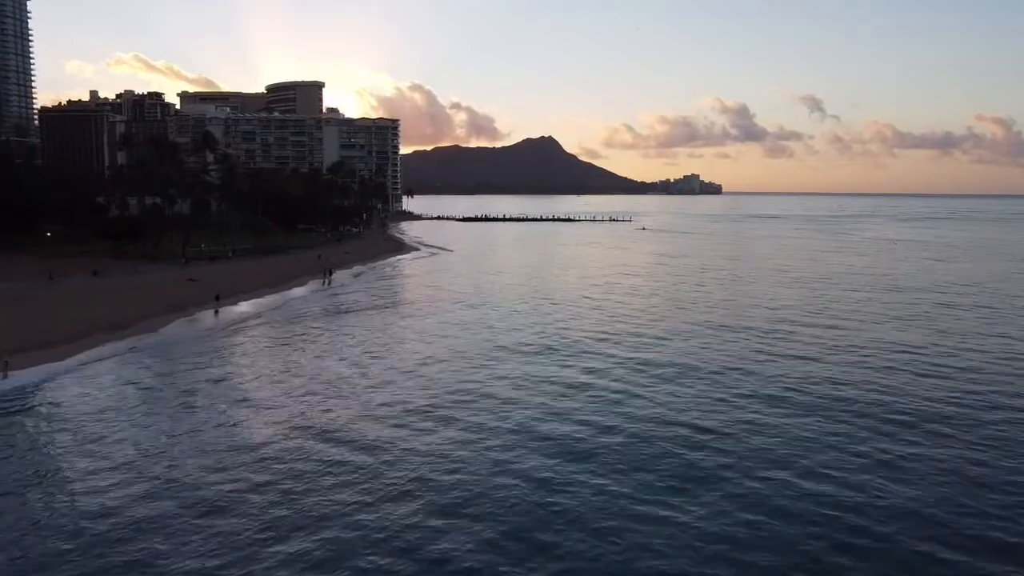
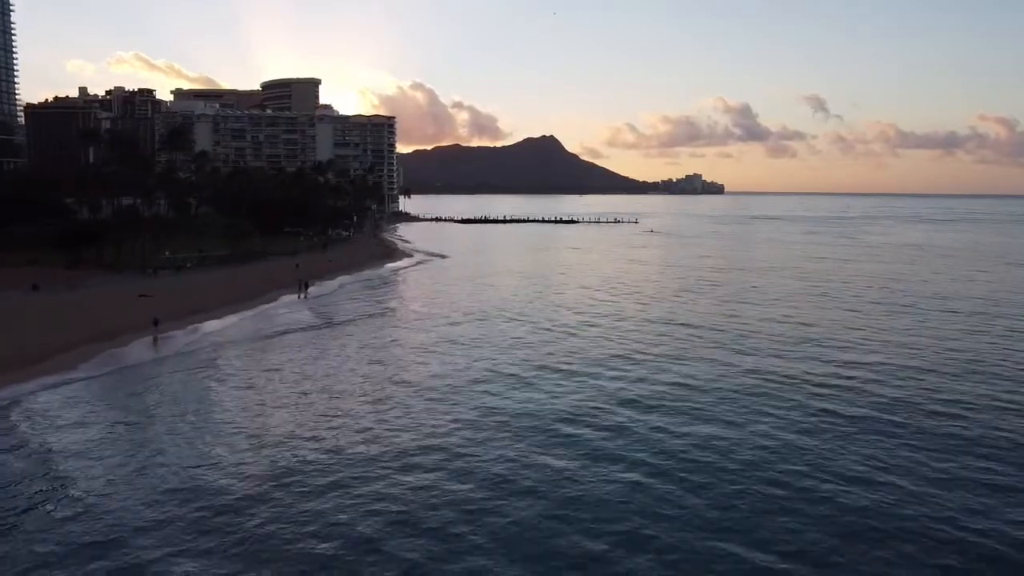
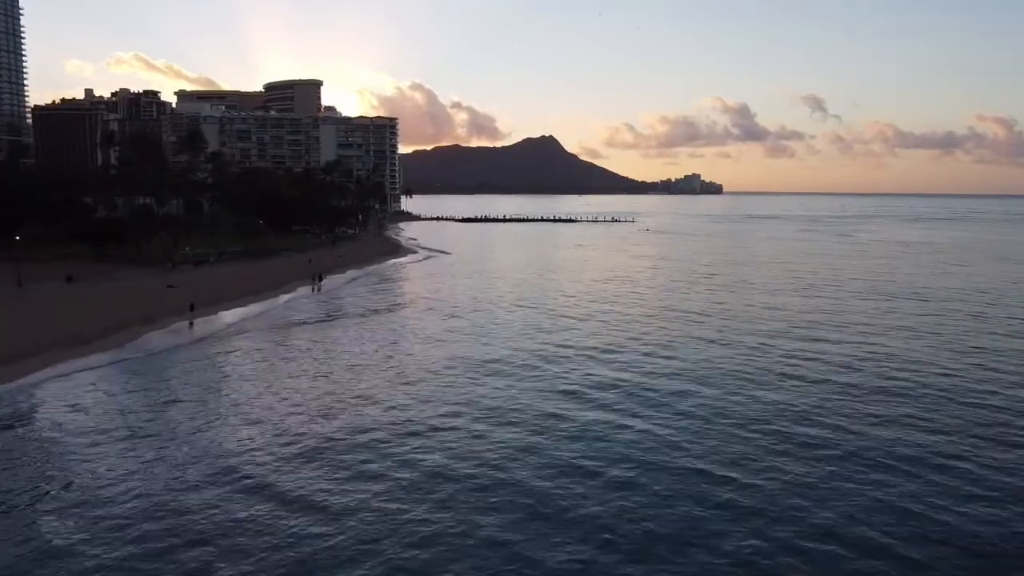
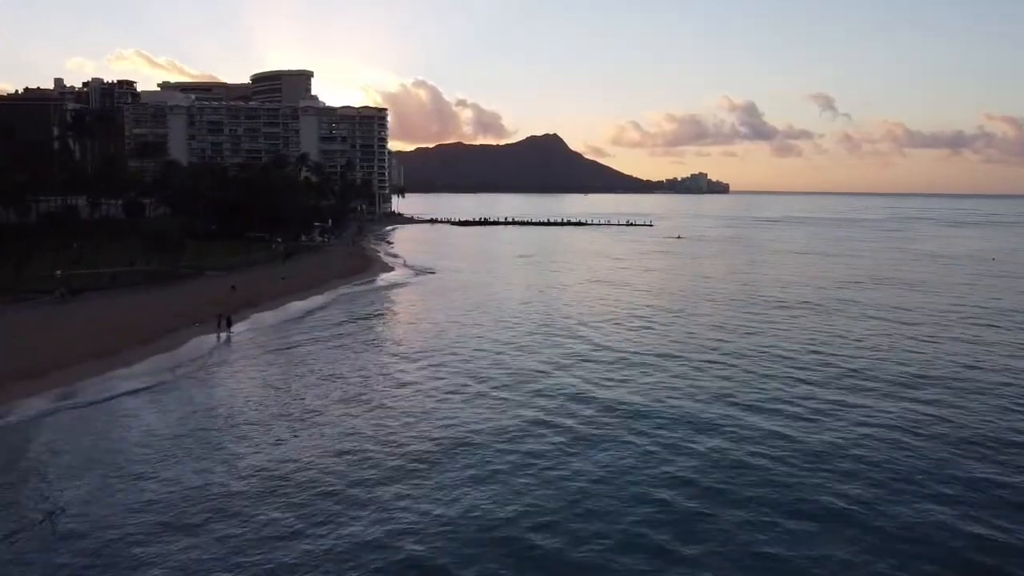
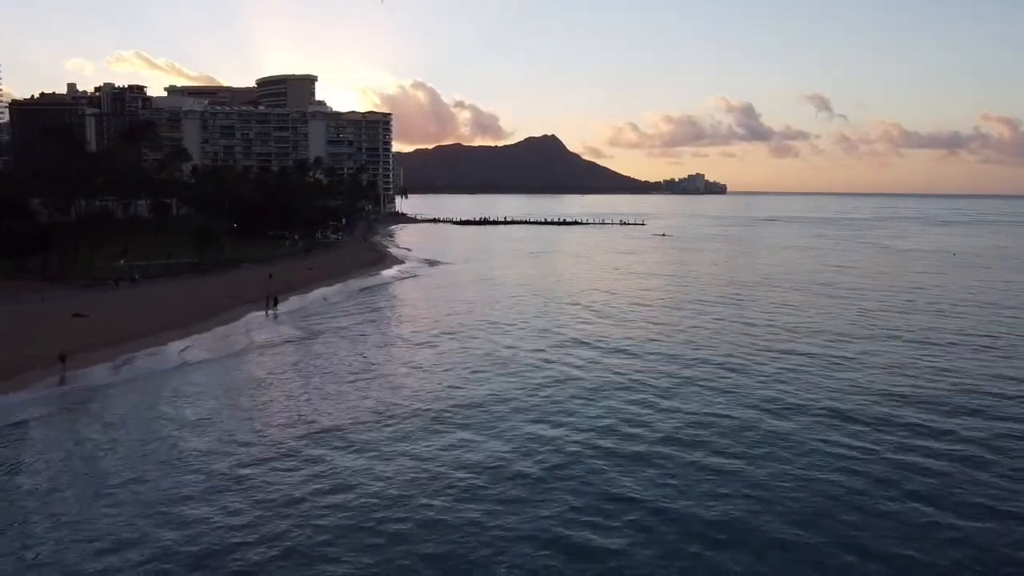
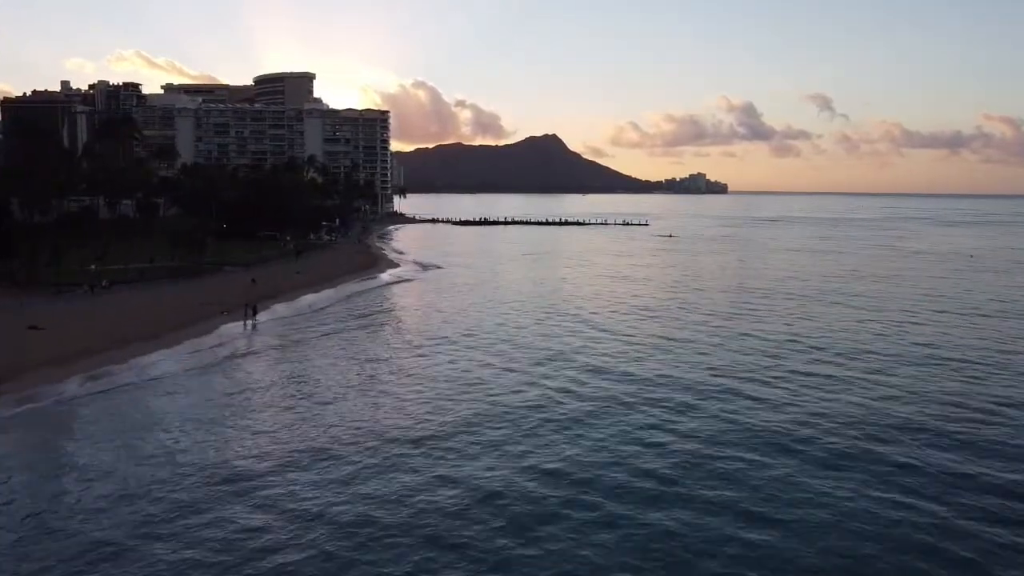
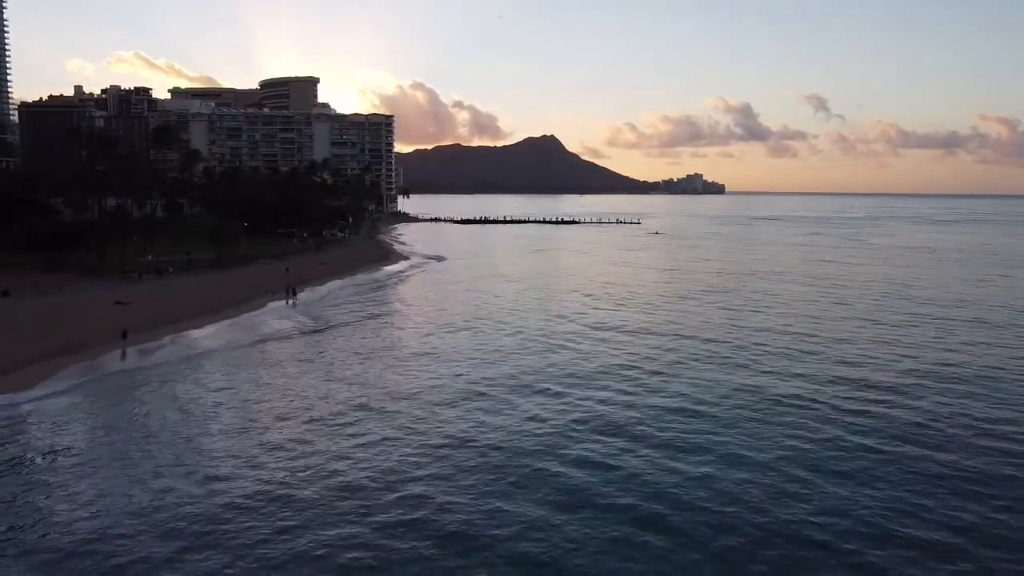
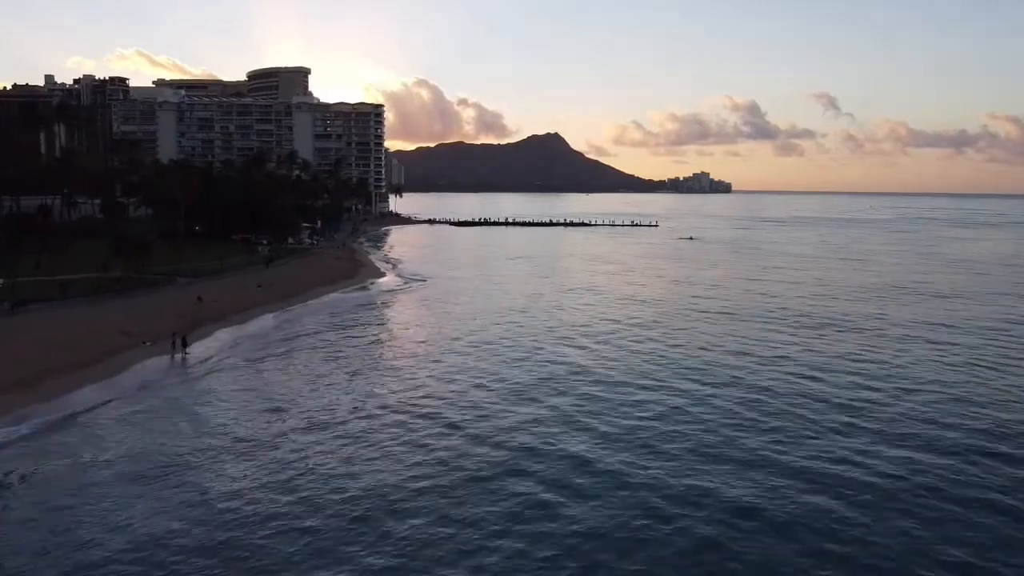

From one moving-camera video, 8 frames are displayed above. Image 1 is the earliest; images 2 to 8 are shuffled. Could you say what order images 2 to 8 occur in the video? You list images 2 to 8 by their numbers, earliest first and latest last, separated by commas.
3, 2, 7, 5, 6, 4, 8
